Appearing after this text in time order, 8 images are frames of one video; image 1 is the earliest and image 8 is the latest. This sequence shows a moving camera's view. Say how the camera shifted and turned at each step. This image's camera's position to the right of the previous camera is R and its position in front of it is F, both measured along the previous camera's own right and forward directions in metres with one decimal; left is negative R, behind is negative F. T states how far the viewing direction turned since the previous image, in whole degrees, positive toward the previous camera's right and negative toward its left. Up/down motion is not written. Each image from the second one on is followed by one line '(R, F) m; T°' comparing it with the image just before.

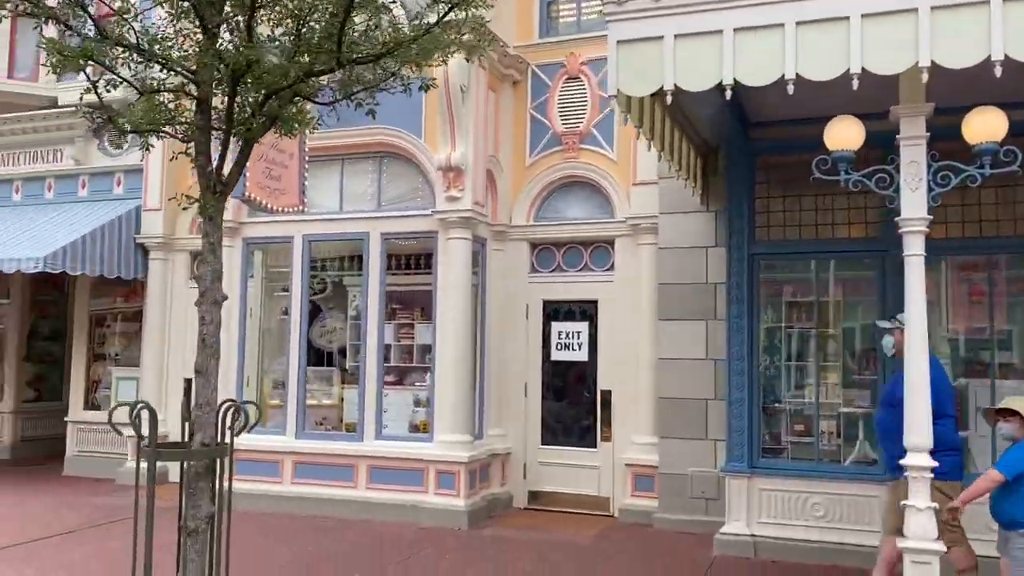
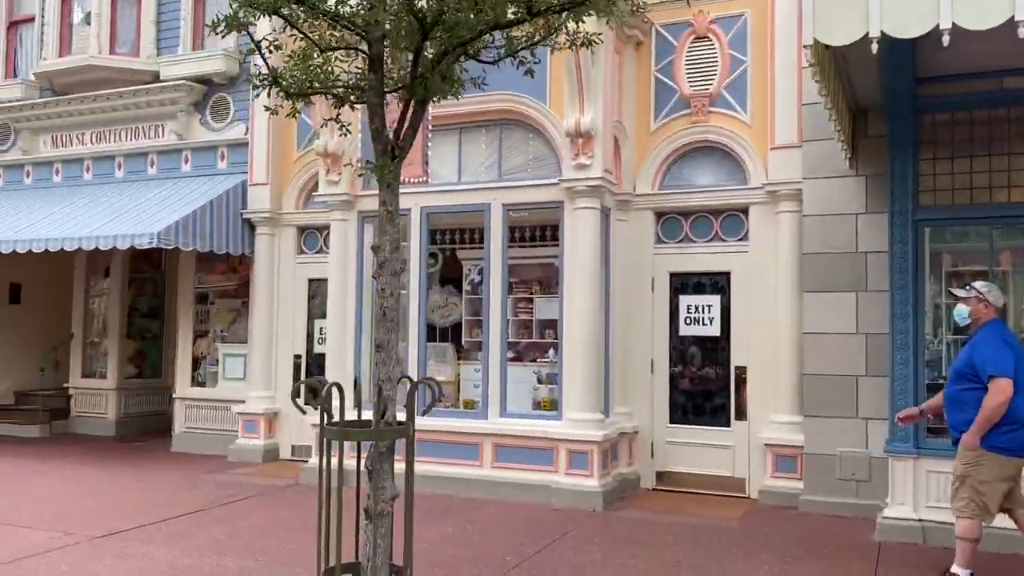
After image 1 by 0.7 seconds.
(-0.8, +0.4) m; -3°
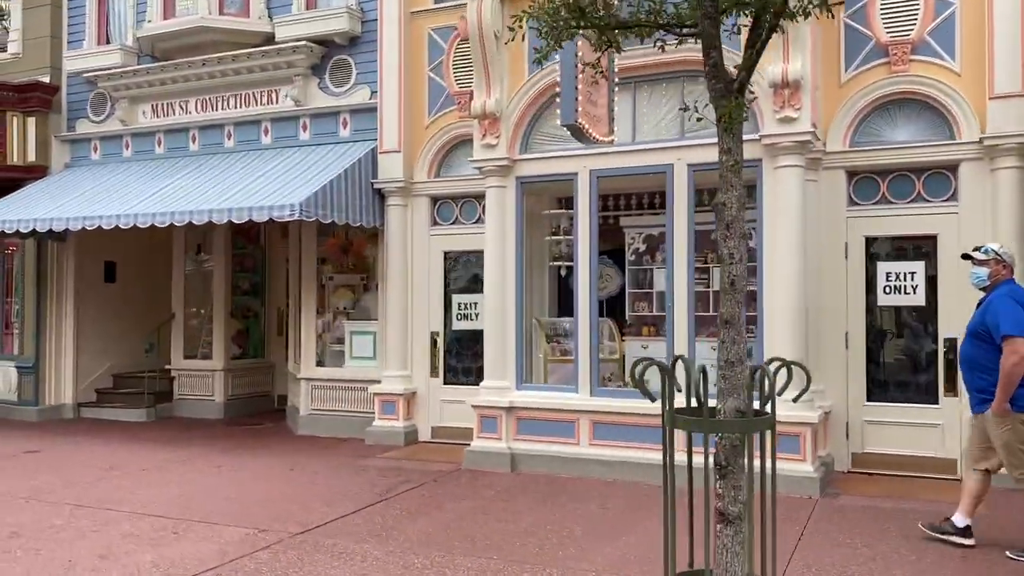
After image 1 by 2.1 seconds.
(-1.7, +0.7) m; -1°
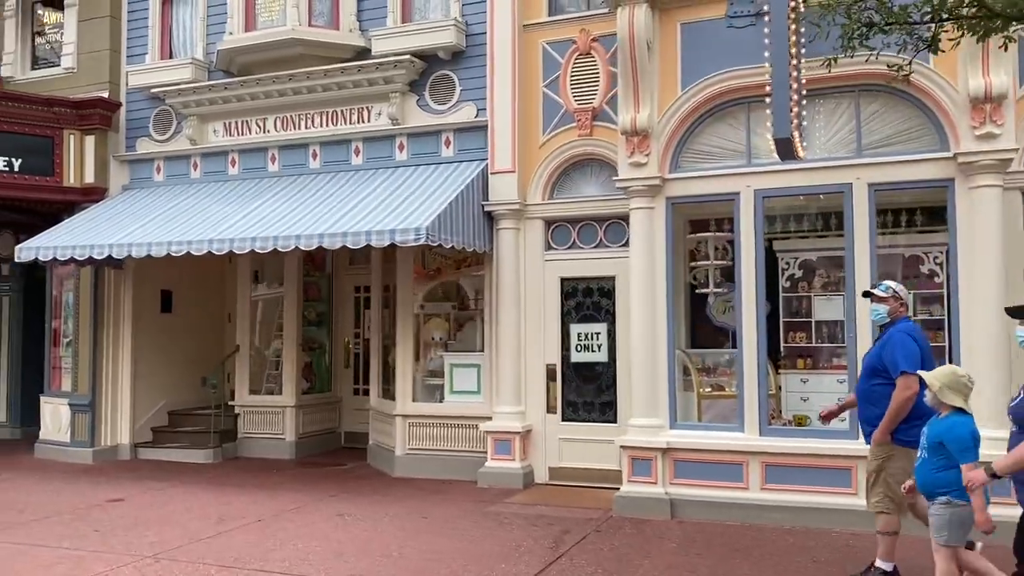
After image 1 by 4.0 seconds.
(-1.8, +0.7) m; +2°
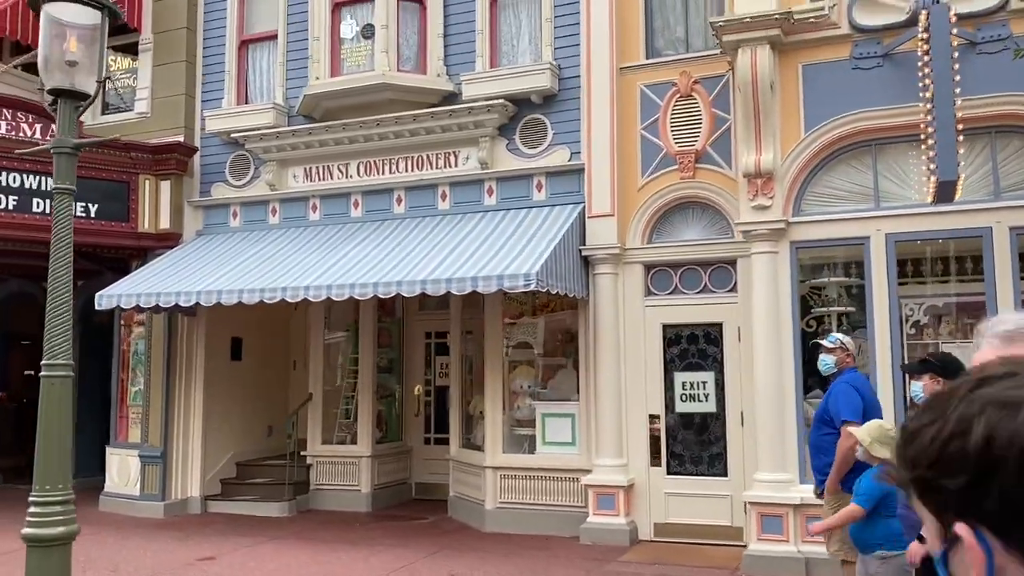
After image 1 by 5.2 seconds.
(-1.1, +0.3) m; 0°
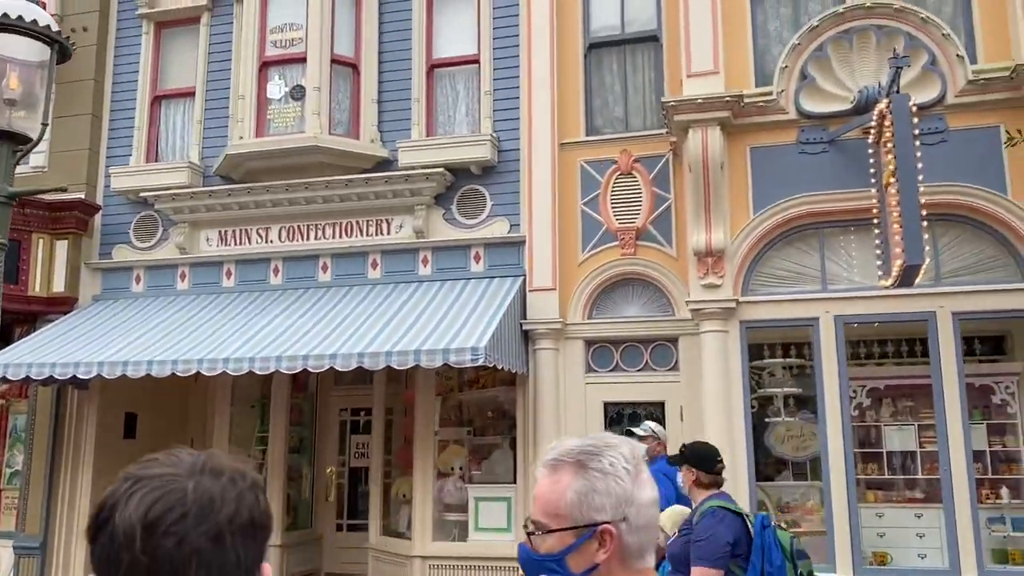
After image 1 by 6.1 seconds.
(-0.6, +0.4) m; +8°
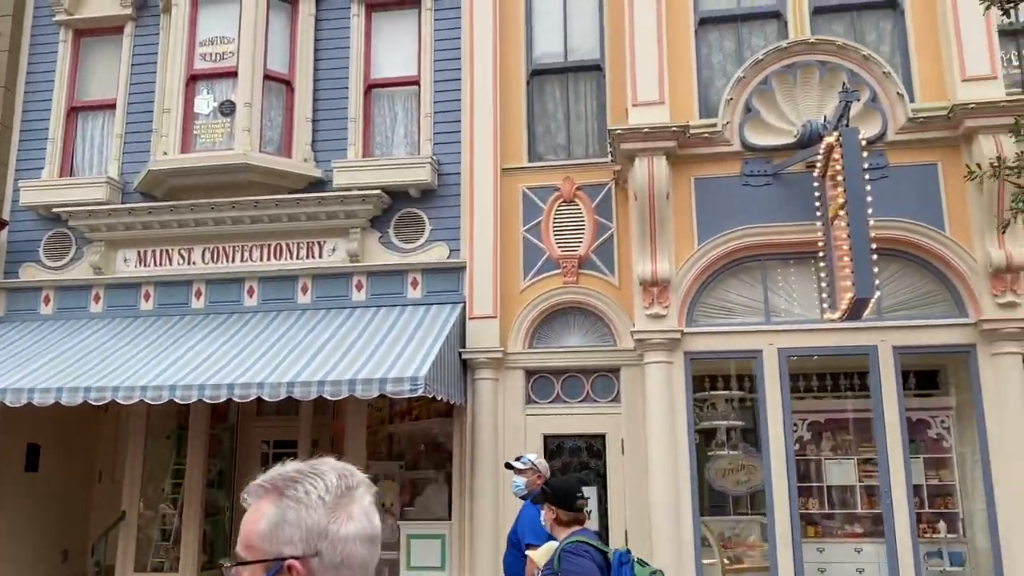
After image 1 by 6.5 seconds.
(-0.2, +0.3) m; +5°
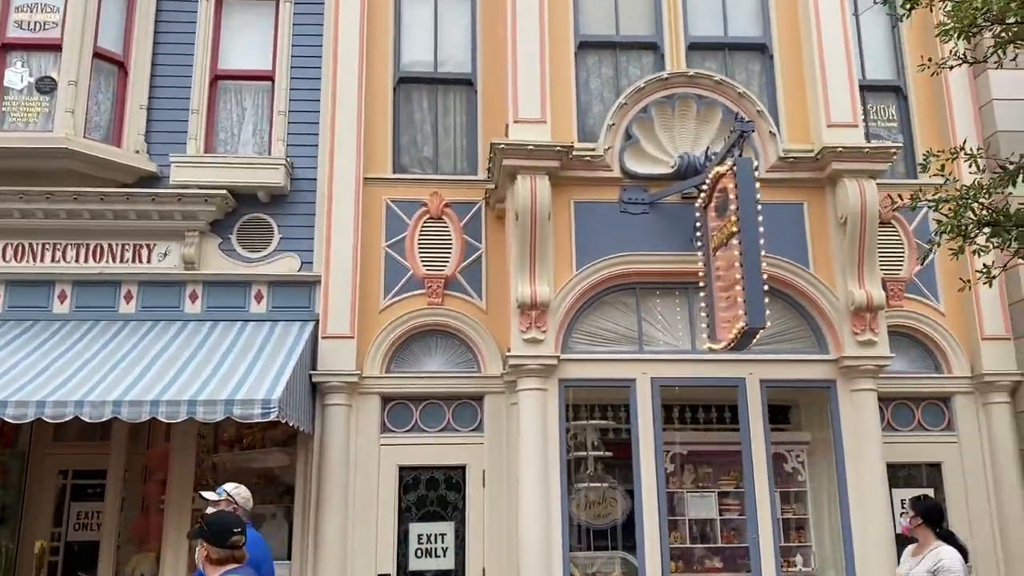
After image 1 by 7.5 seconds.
(-0.5, +0.6) m; +13°
